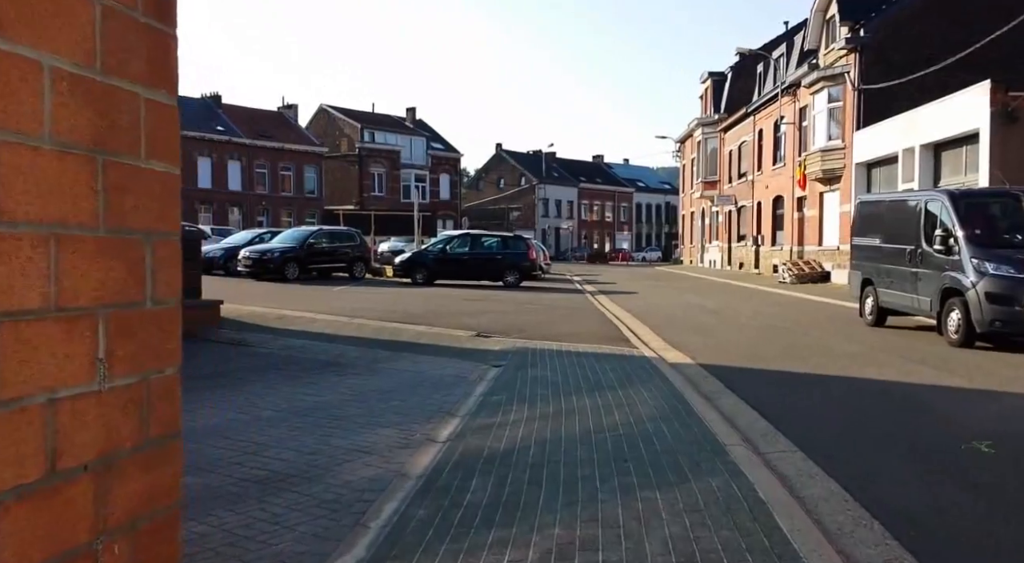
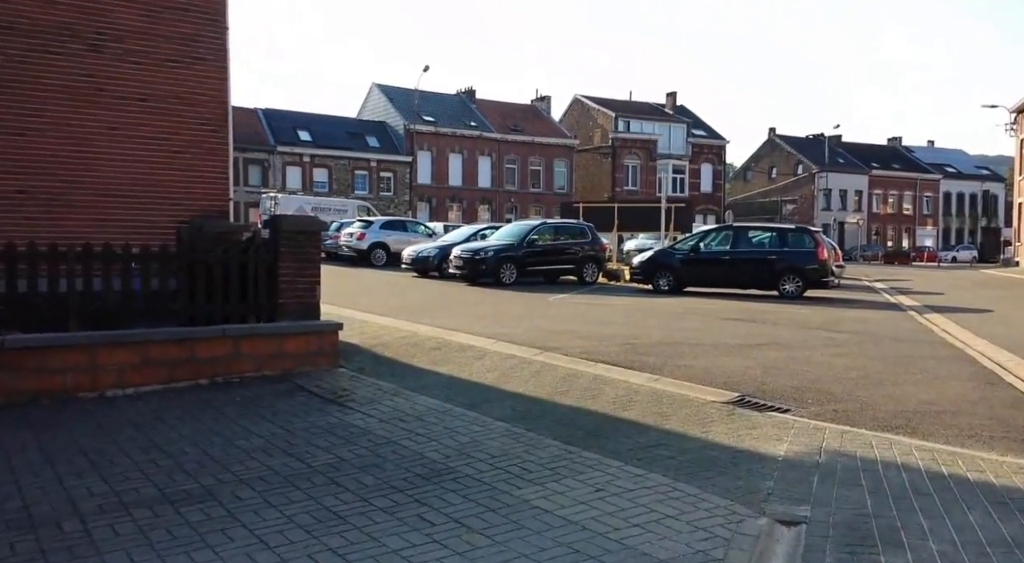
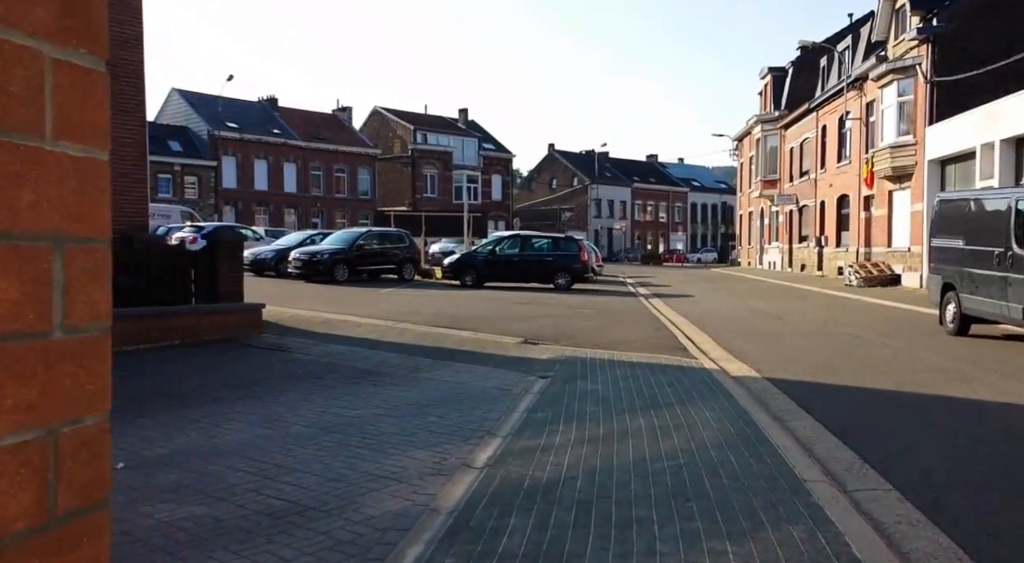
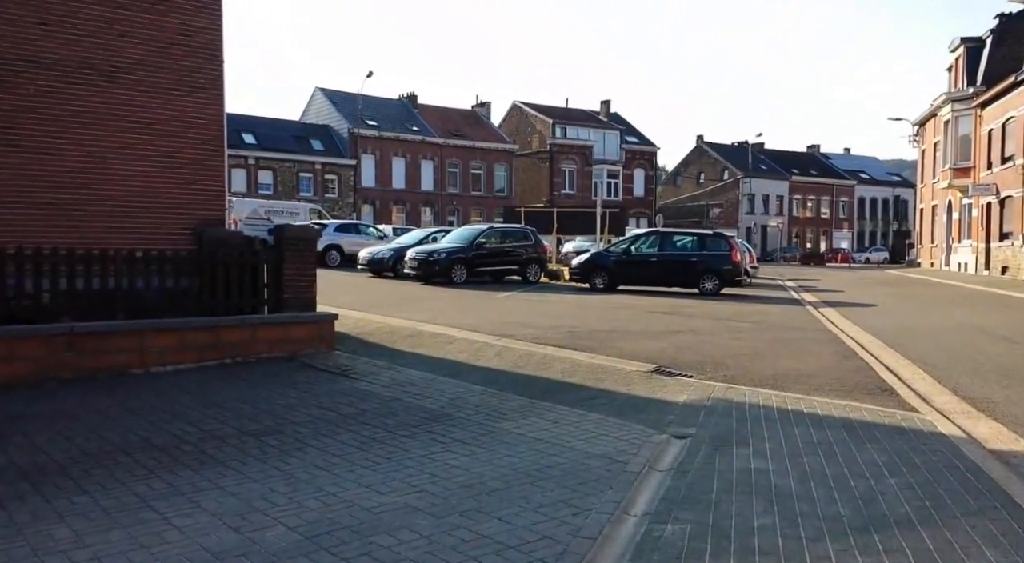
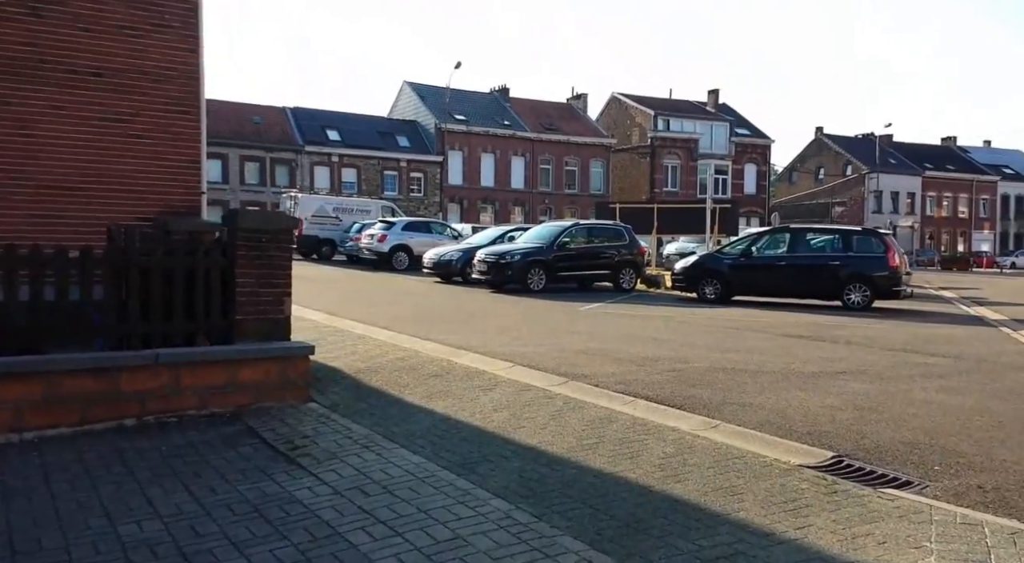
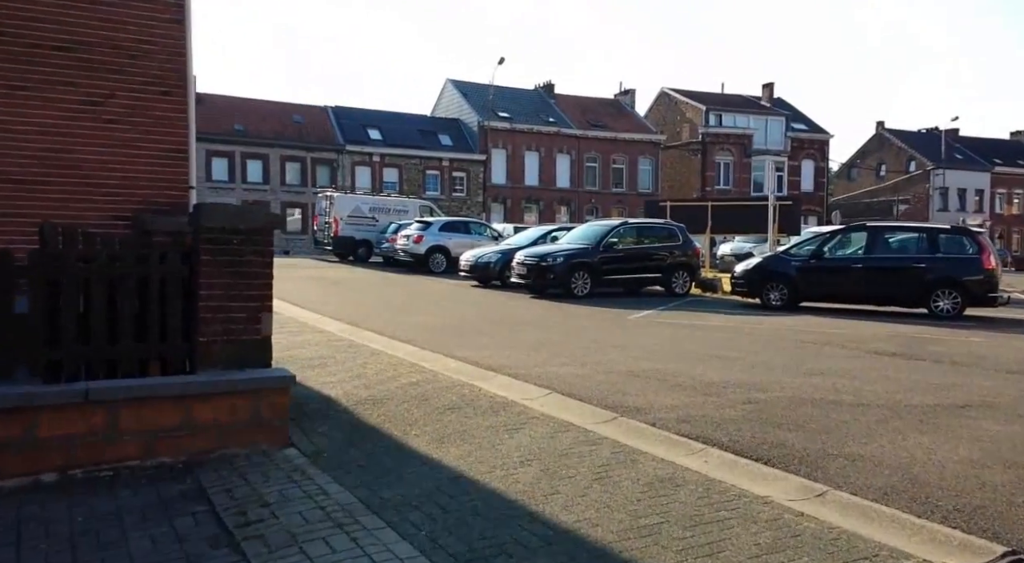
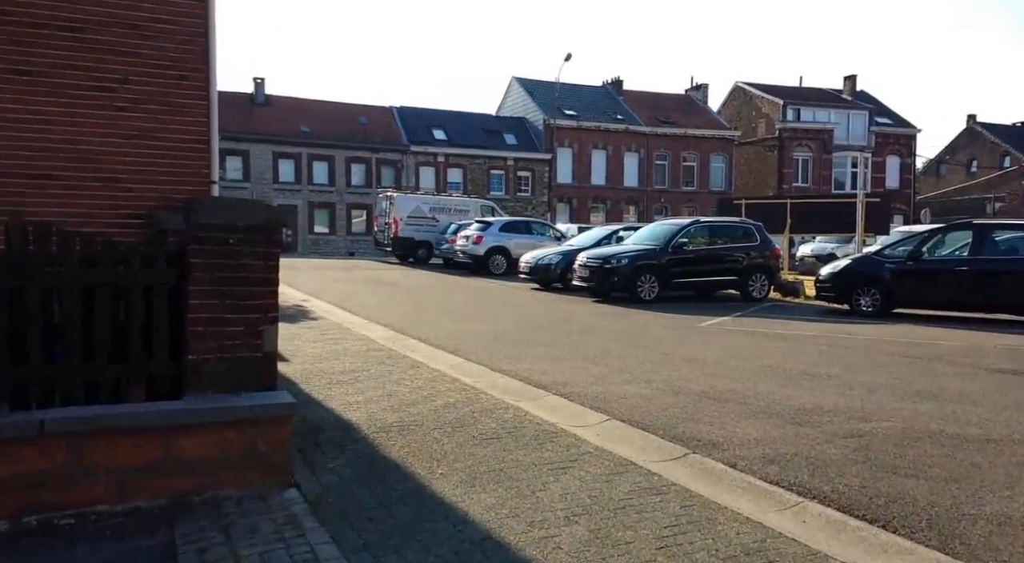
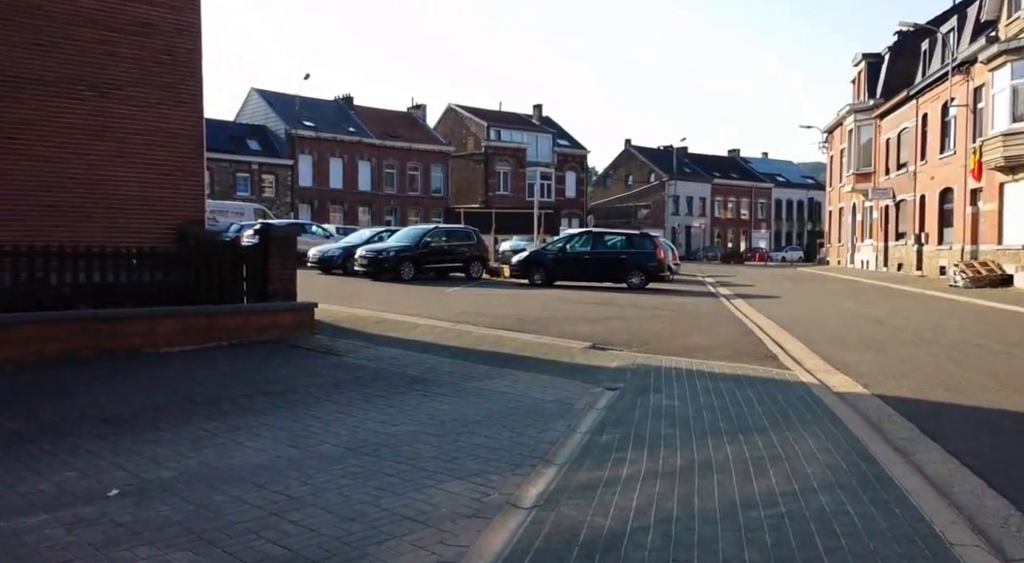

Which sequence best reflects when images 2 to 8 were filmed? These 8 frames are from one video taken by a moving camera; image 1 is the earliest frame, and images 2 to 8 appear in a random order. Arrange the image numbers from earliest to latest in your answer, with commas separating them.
3, 8, 4, 2, 5, 6, 7
